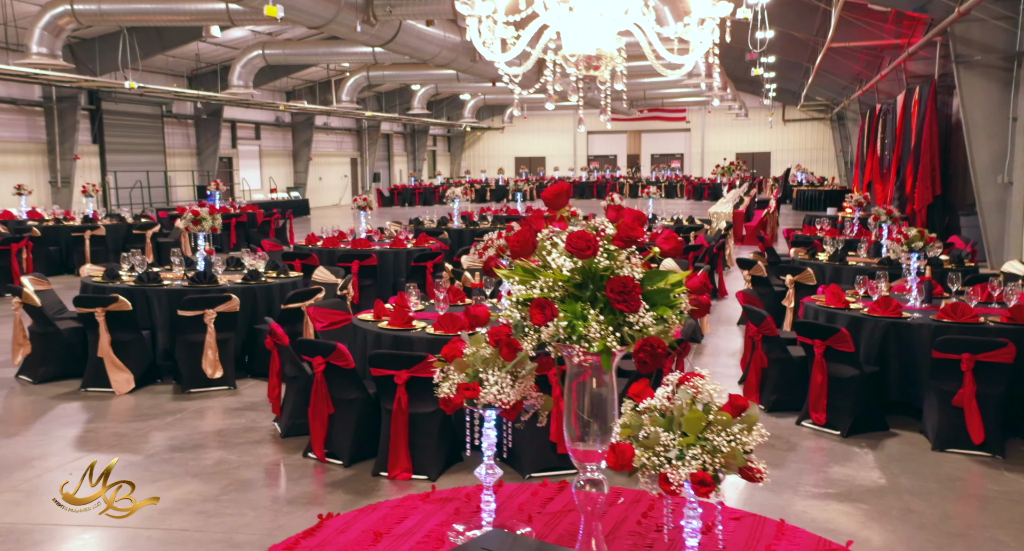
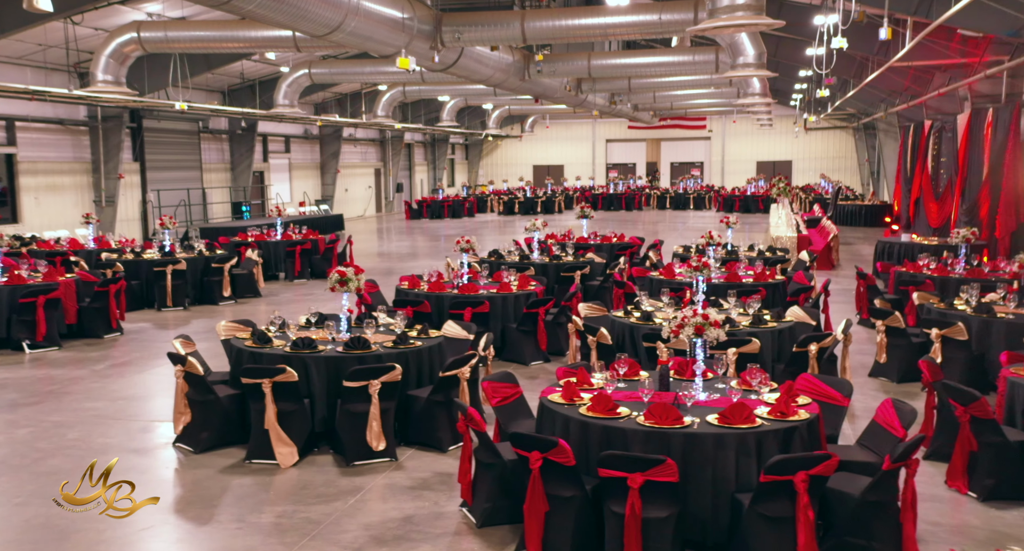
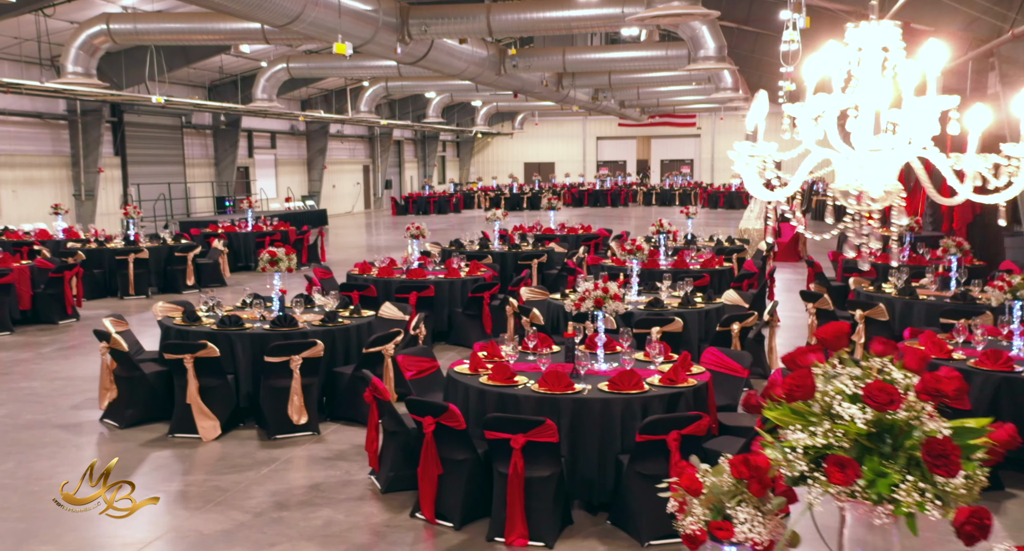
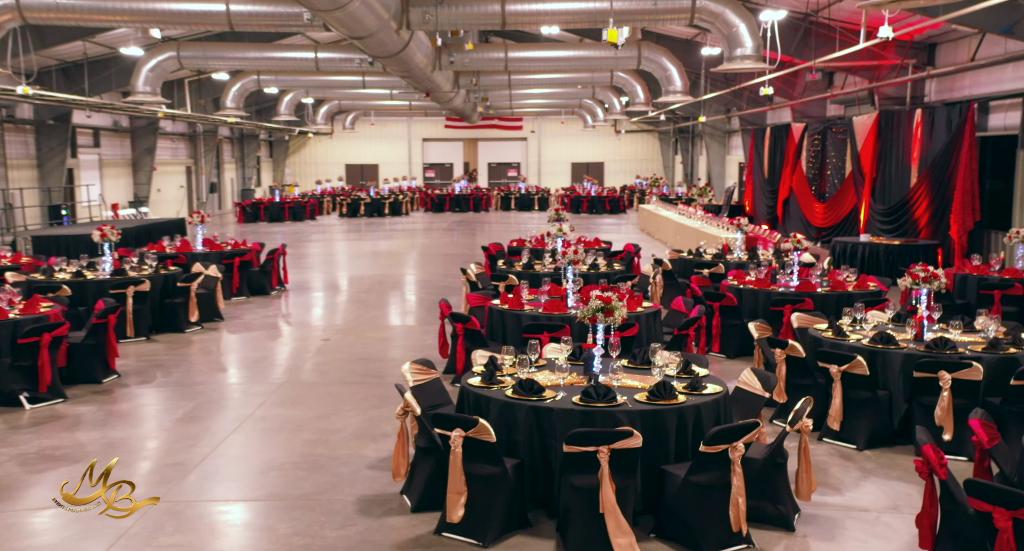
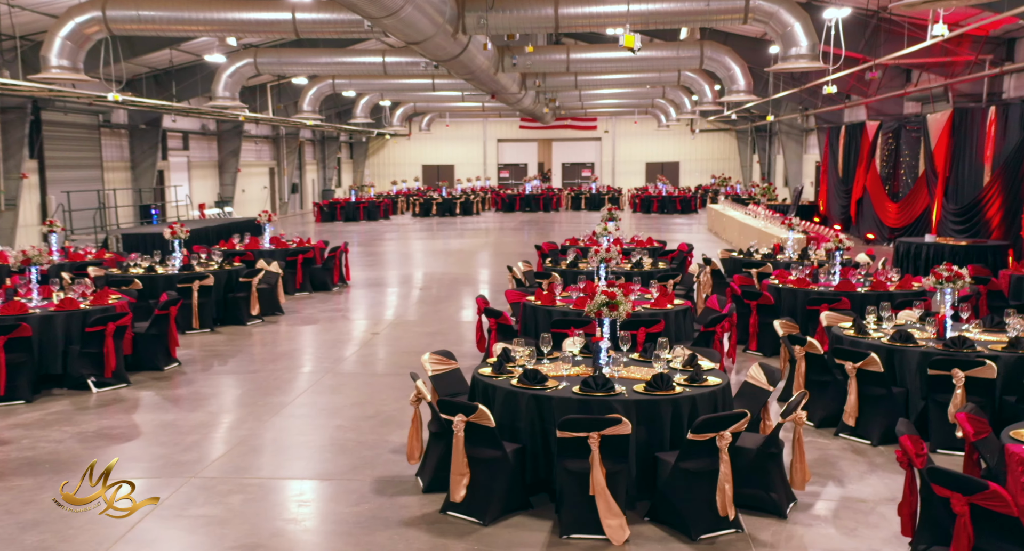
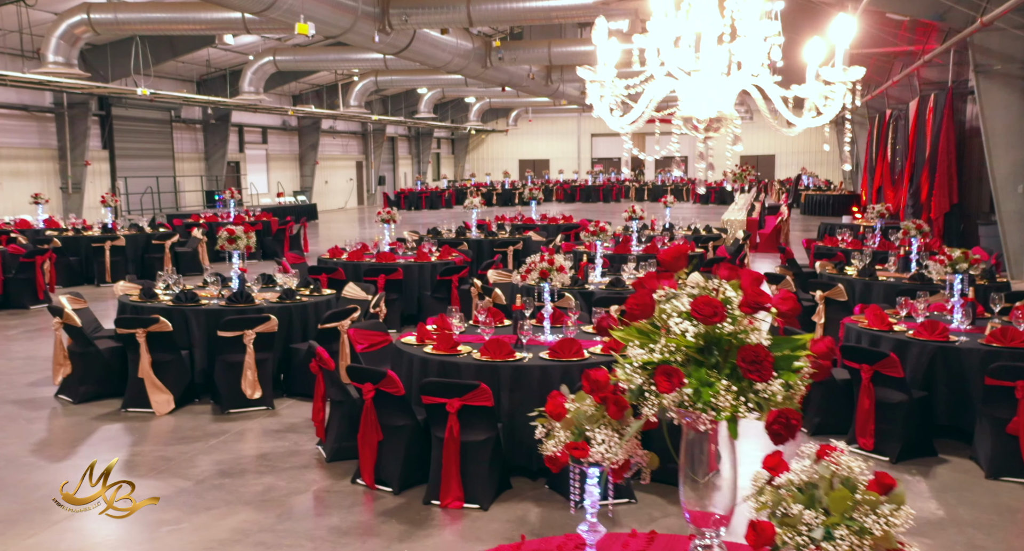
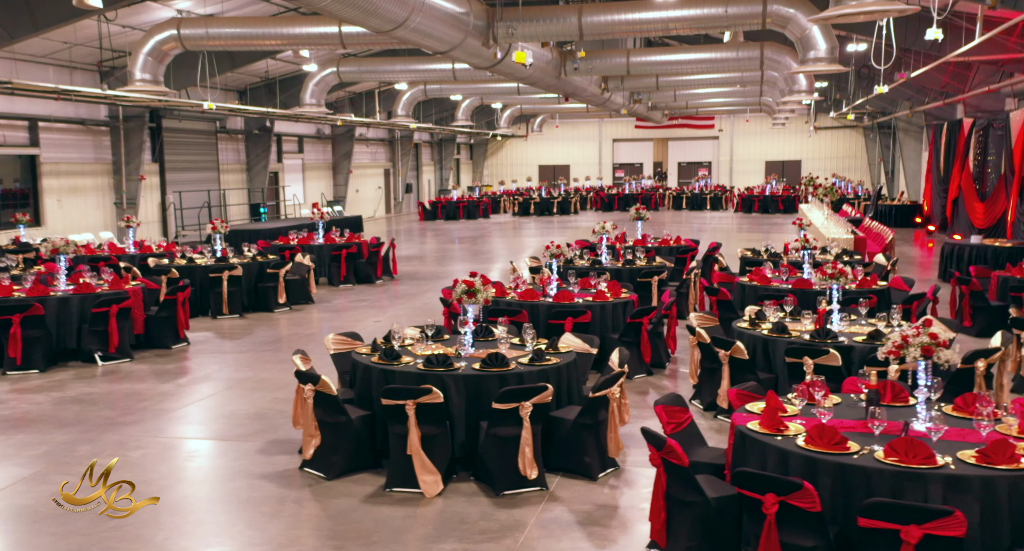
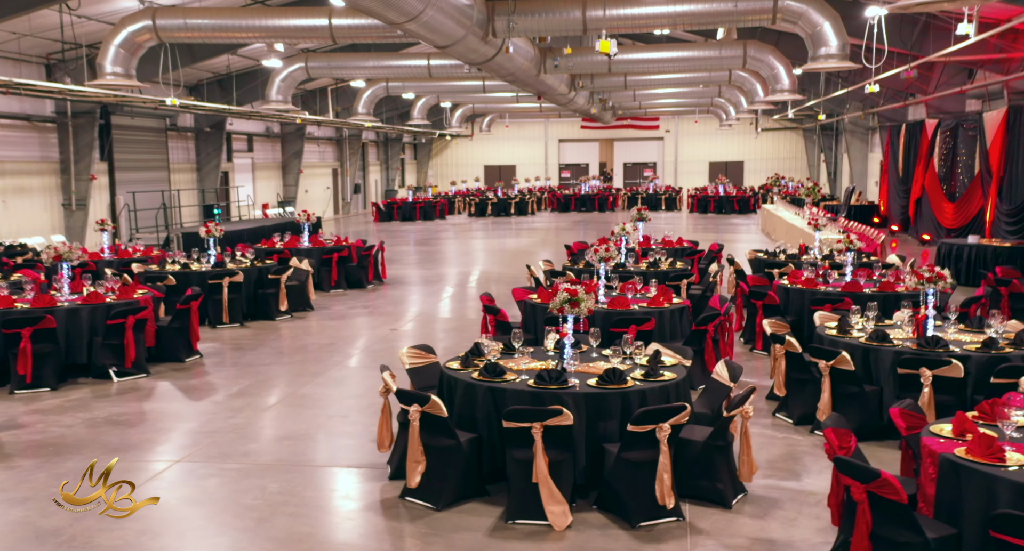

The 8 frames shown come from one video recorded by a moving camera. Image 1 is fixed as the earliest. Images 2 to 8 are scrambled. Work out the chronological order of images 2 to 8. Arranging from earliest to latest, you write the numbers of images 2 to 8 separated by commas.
6, 3, 2, 7, 8, 5, 4
